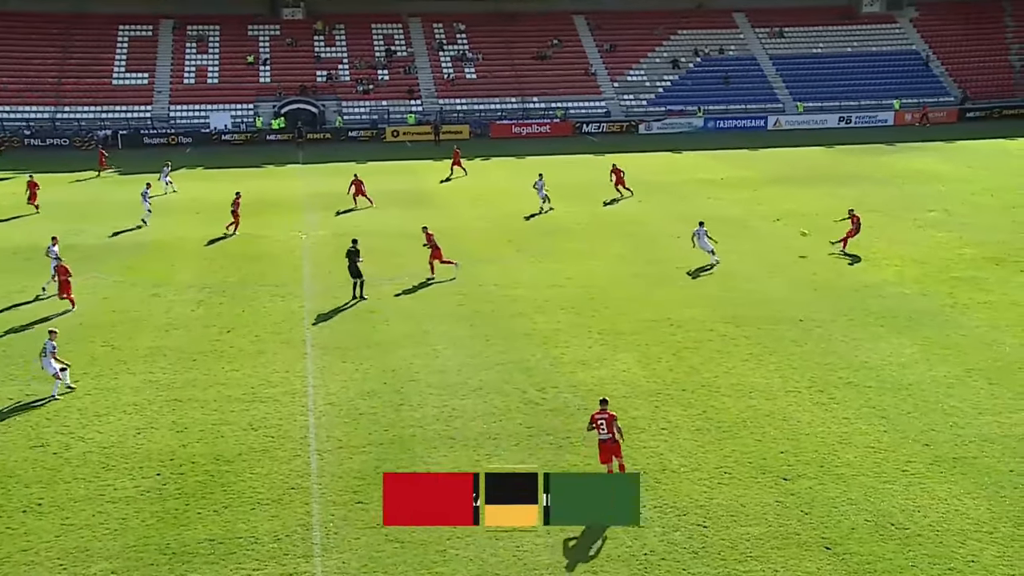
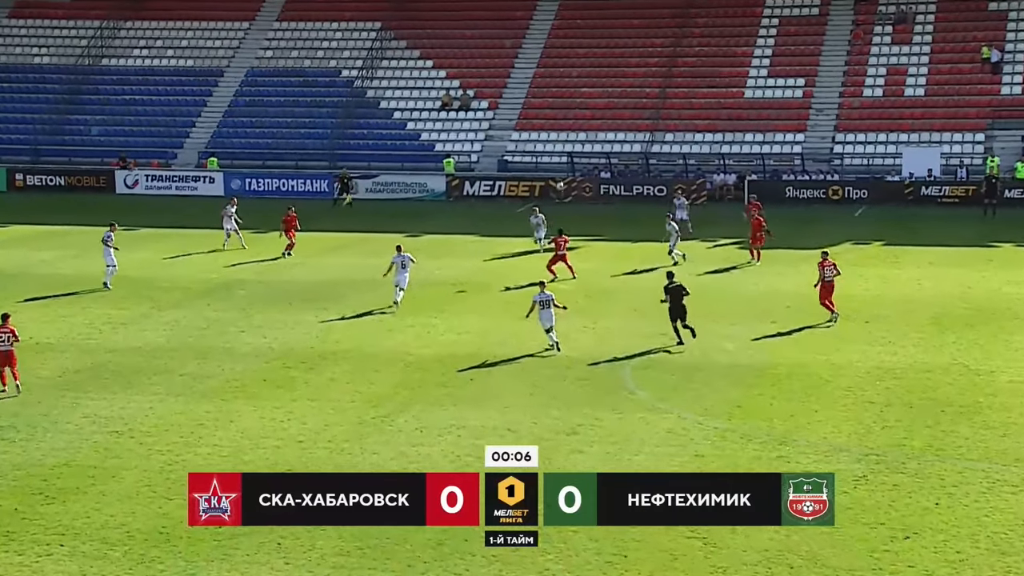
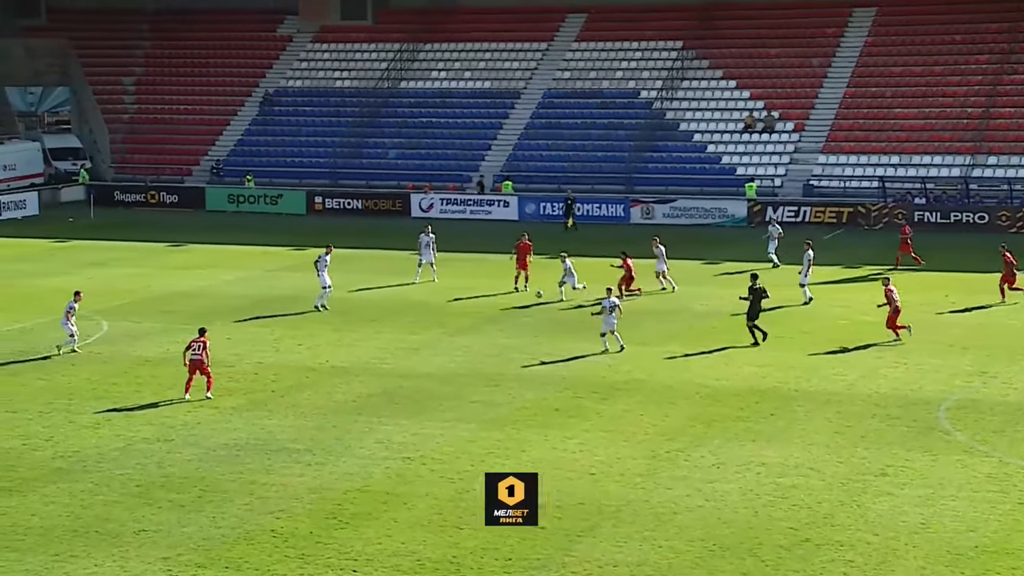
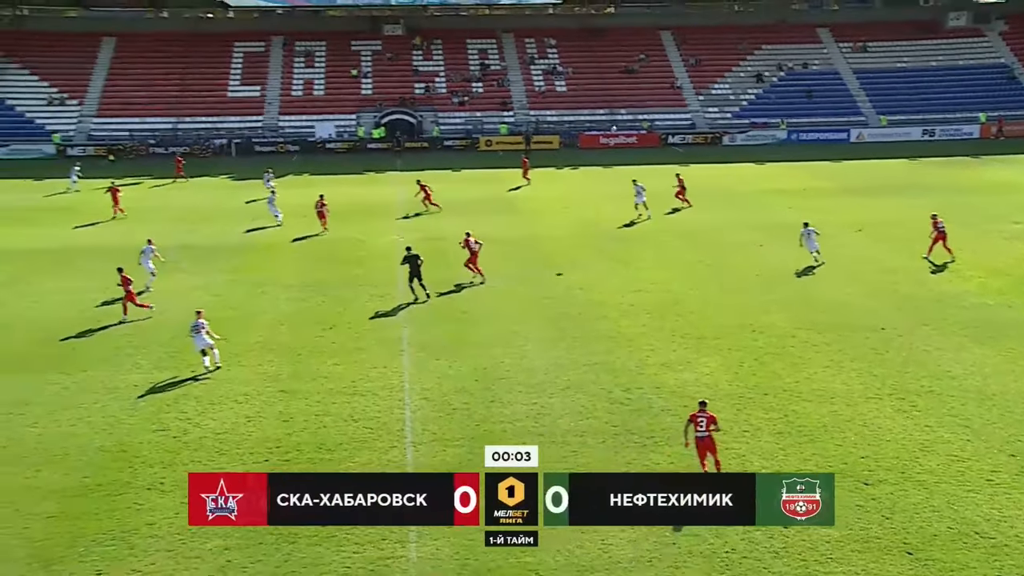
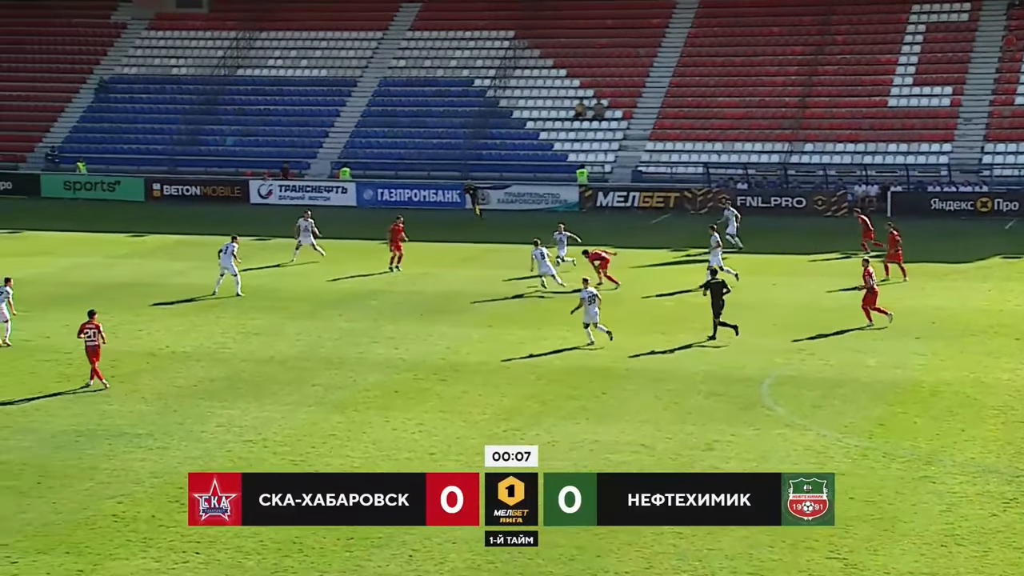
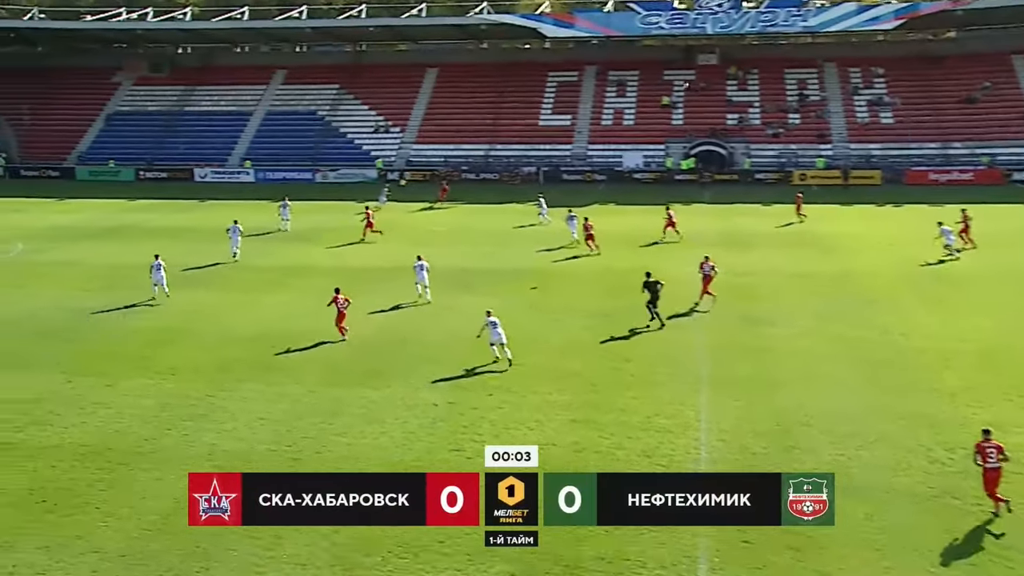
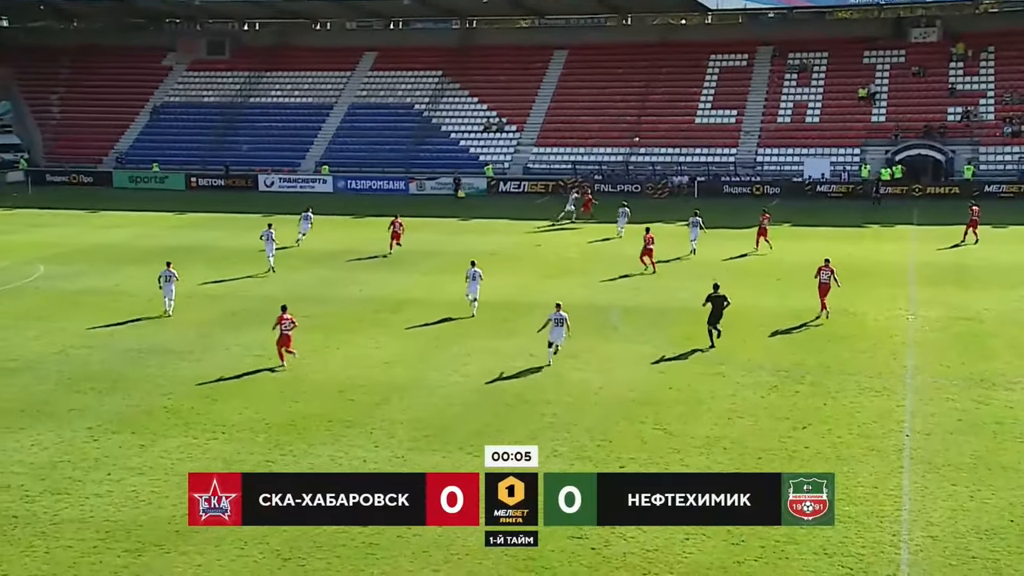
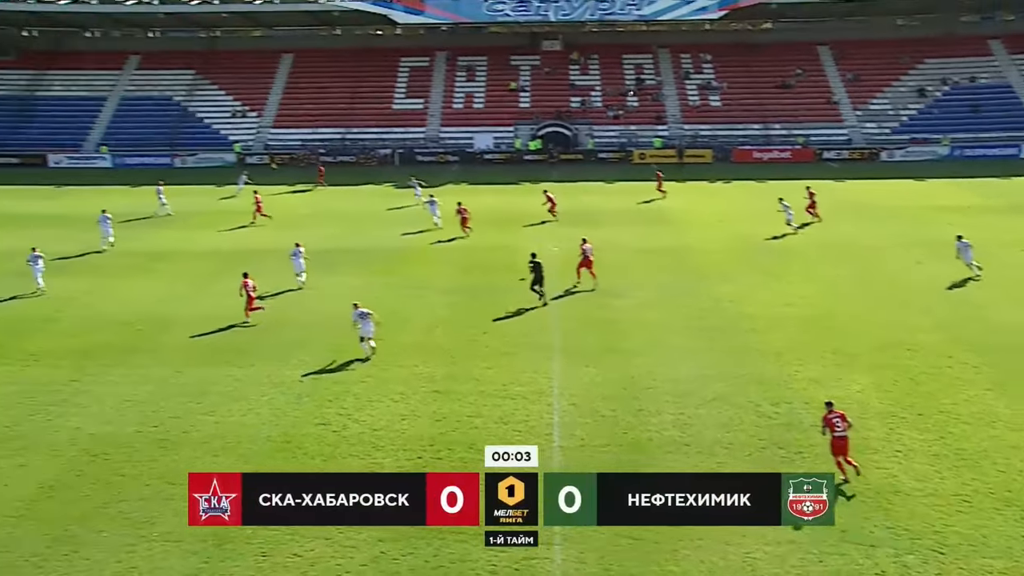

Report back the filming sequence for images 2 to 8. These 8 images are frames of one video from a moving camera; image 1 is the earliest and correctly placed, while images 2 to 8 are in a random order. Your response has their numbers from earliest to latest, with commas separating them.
4, 8, 6, 7, 2, 5, 3
